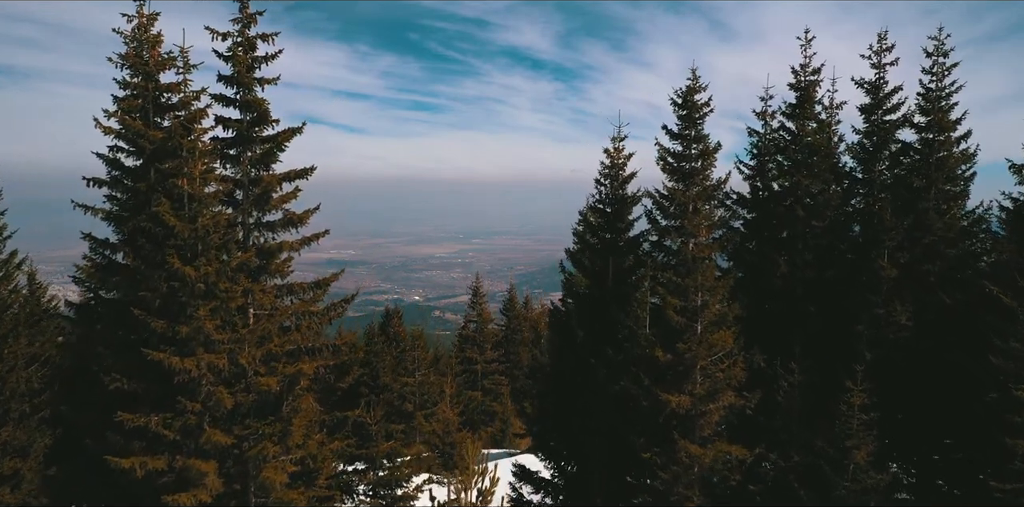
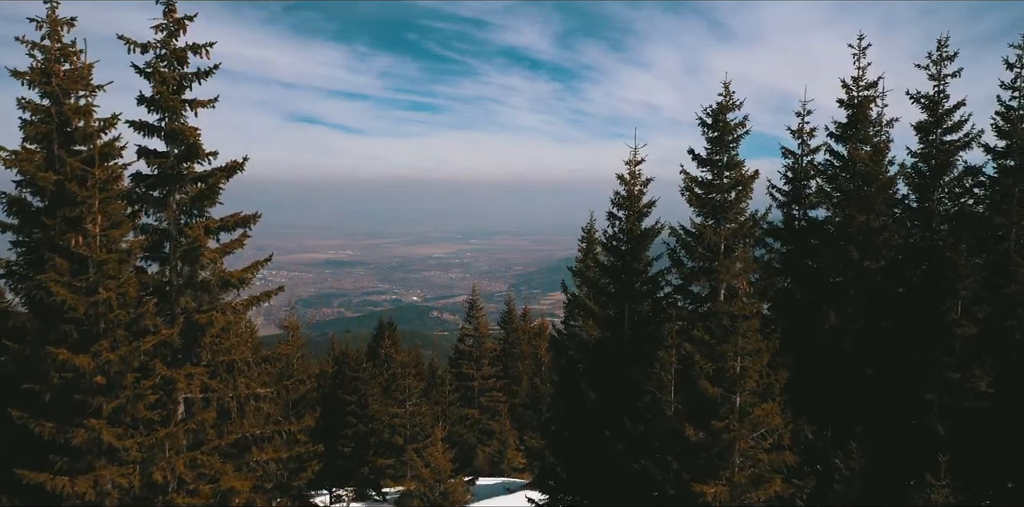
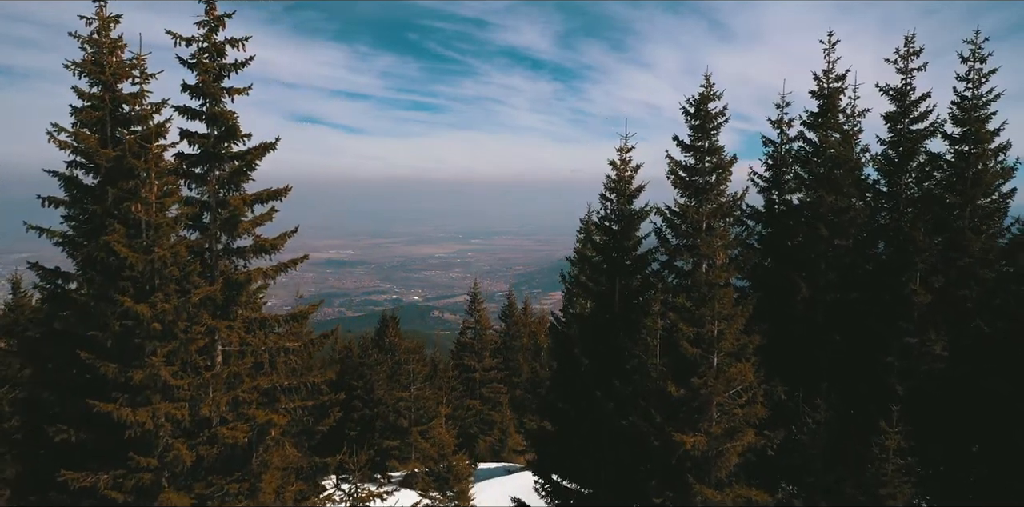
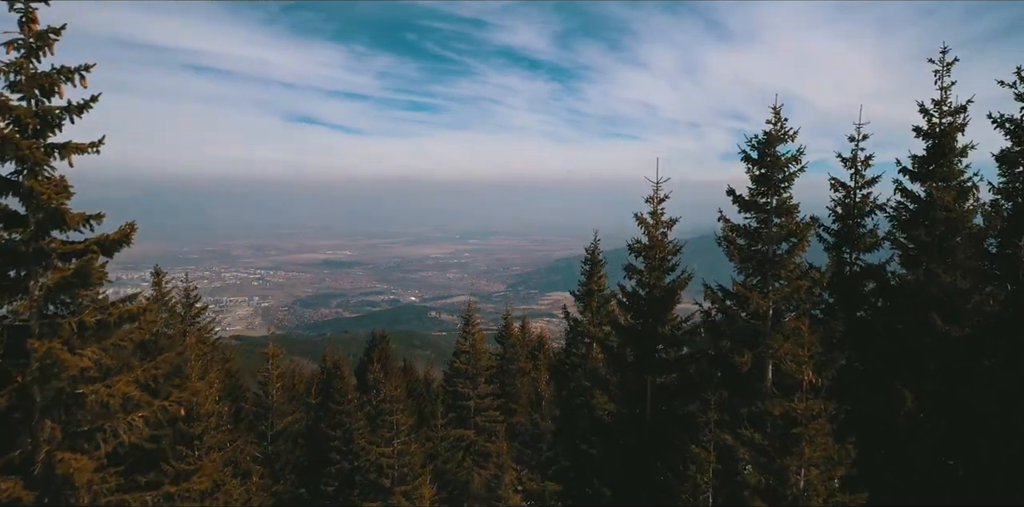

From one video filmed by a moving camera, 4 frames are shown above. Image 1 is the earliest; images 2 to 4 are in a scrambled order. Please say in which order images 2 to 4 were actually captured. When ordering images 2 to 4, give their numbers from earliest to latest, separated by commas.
3, 2, 4
